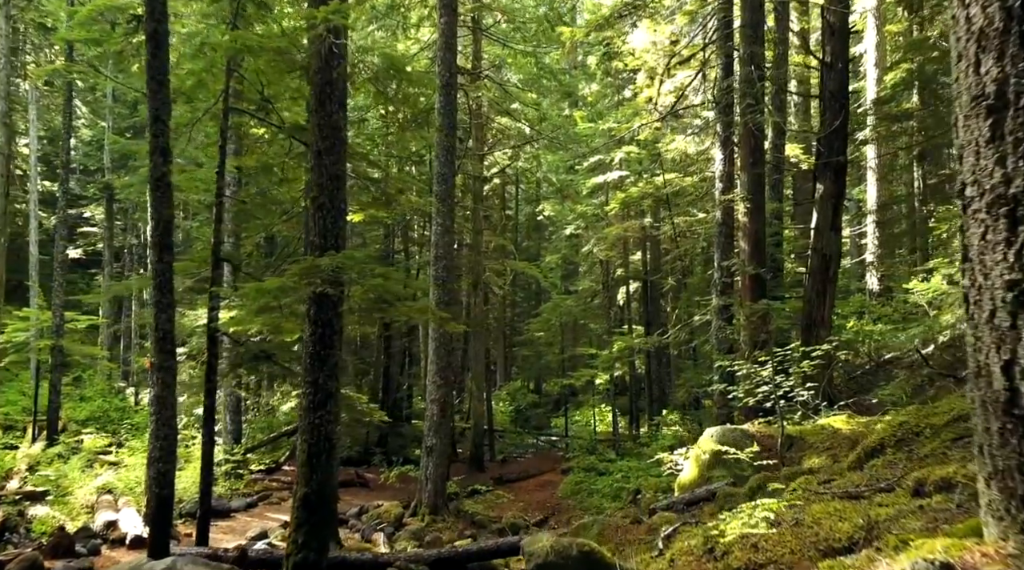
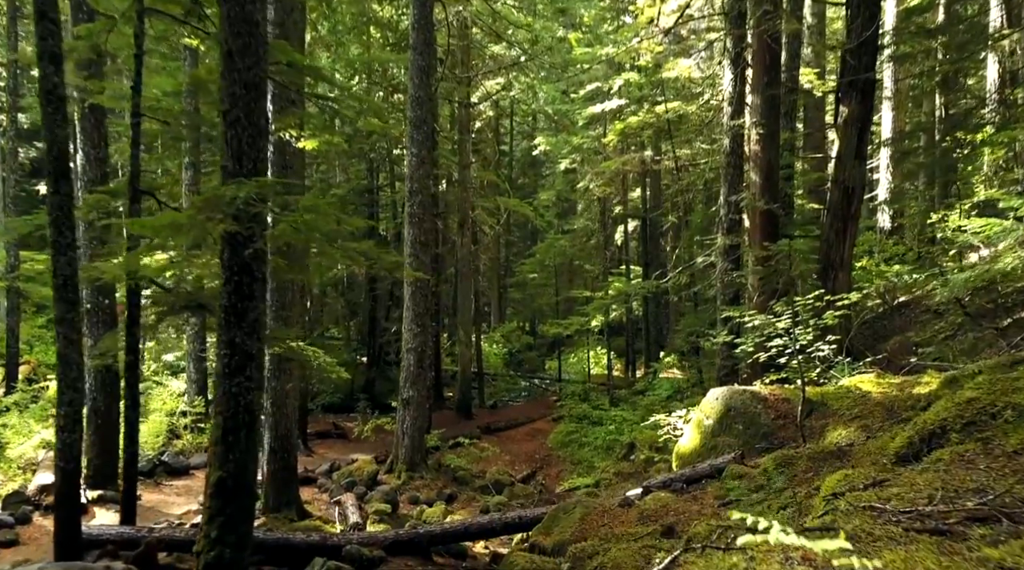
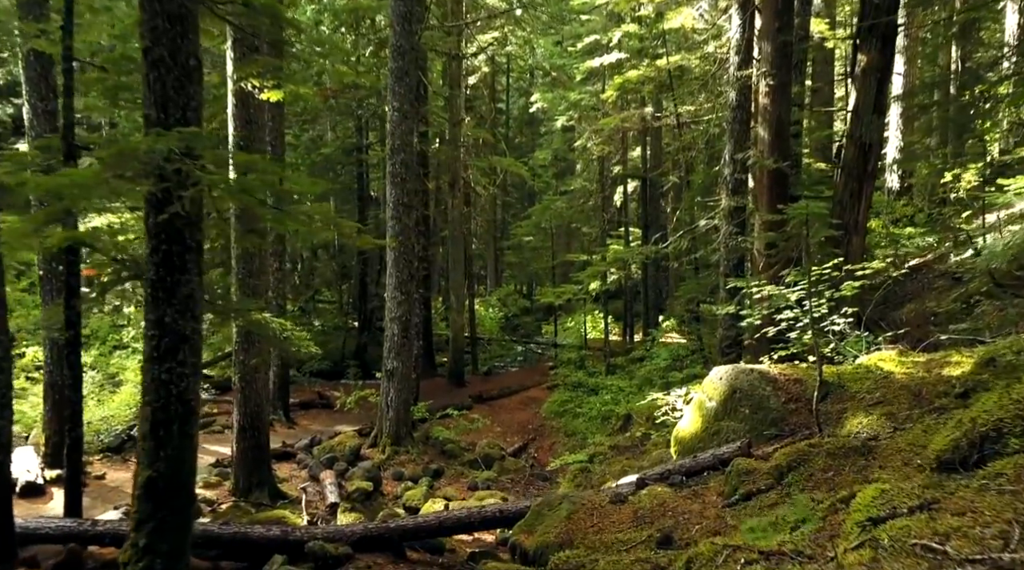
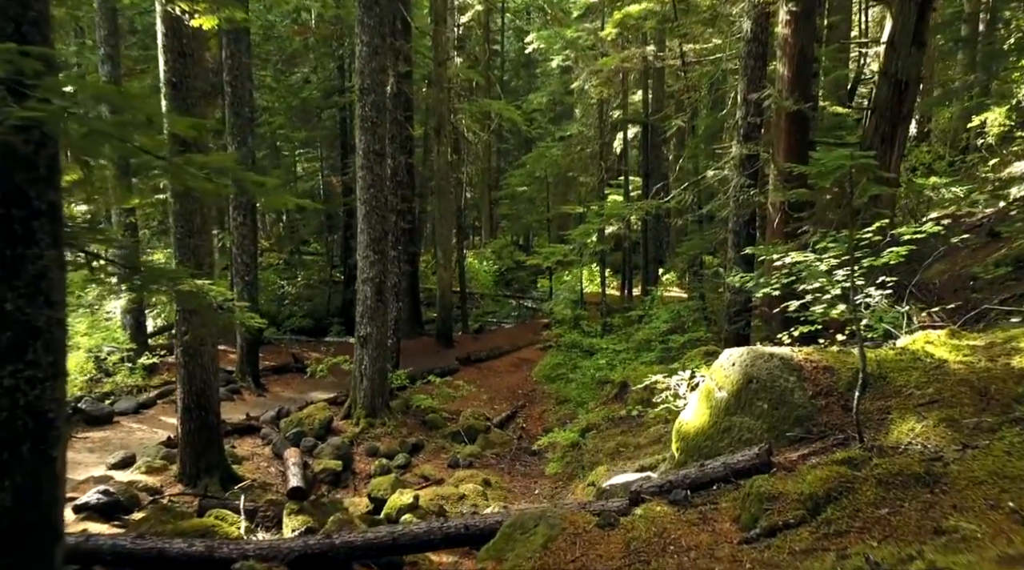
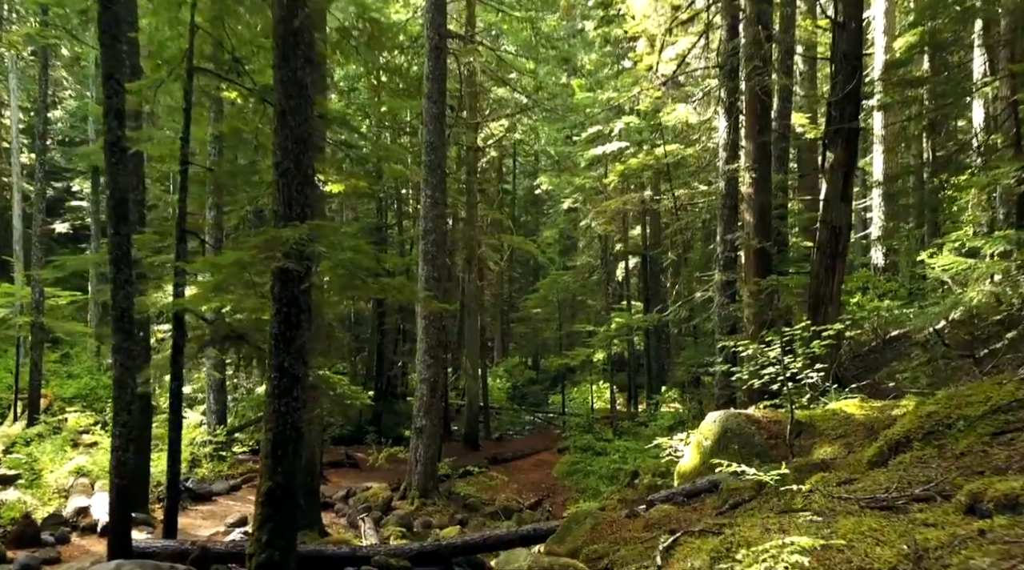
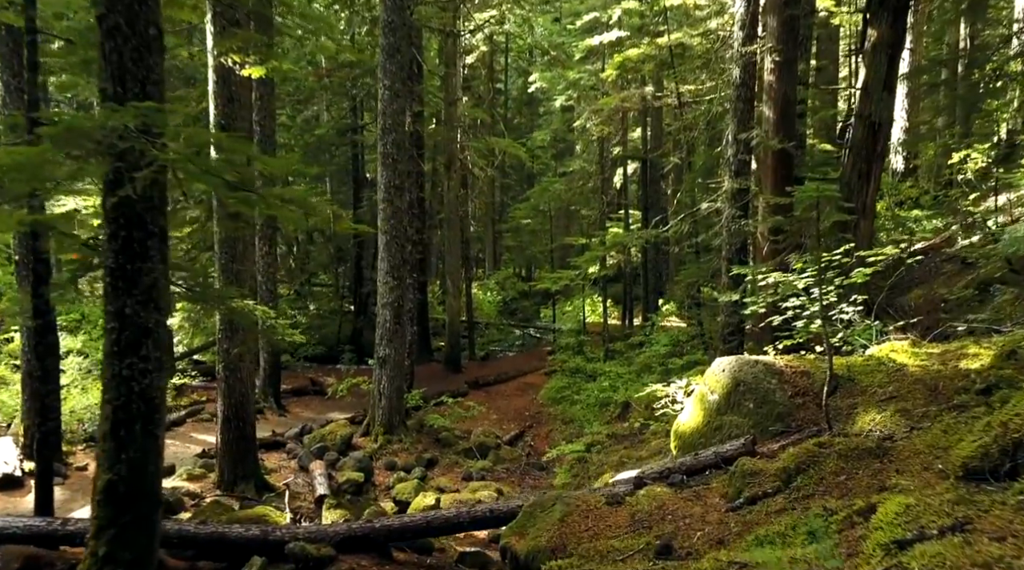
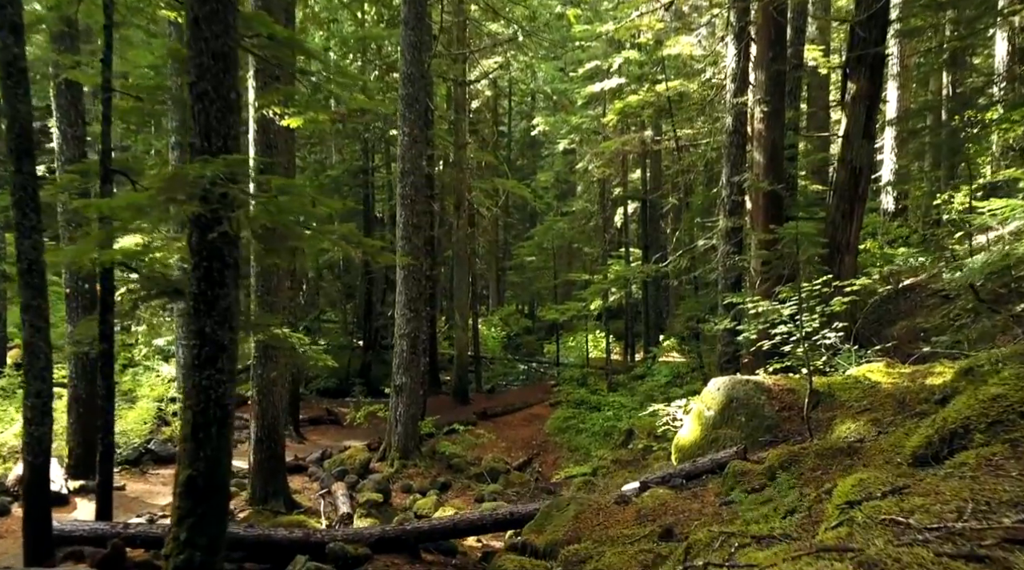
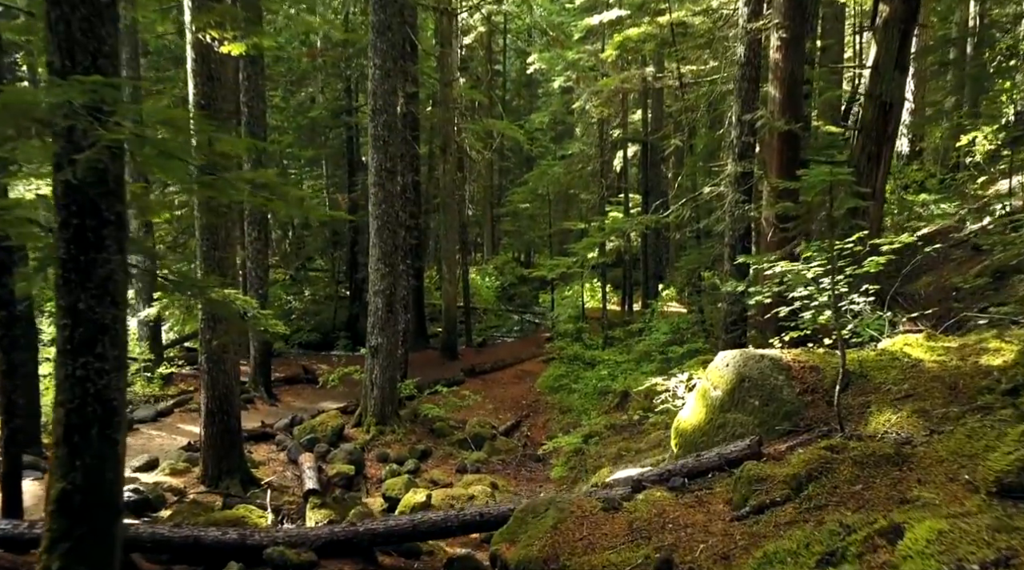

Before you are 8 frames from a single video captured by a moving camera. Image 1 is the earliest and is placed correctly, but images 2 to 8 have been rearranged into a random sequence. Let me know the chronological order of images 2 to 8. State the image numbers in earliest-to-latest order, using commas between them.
5, 2, 7, 3, 6, 8, 4
